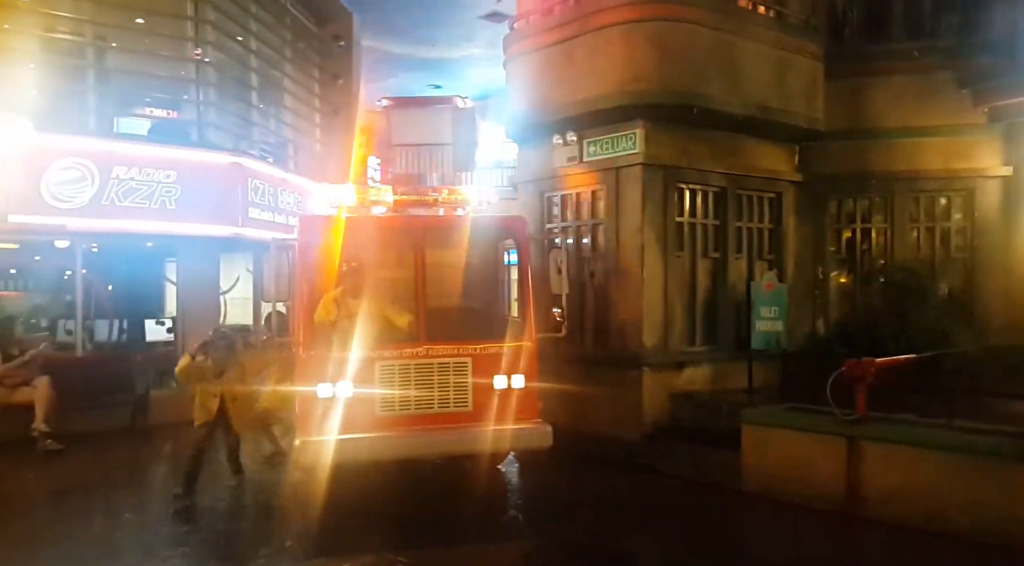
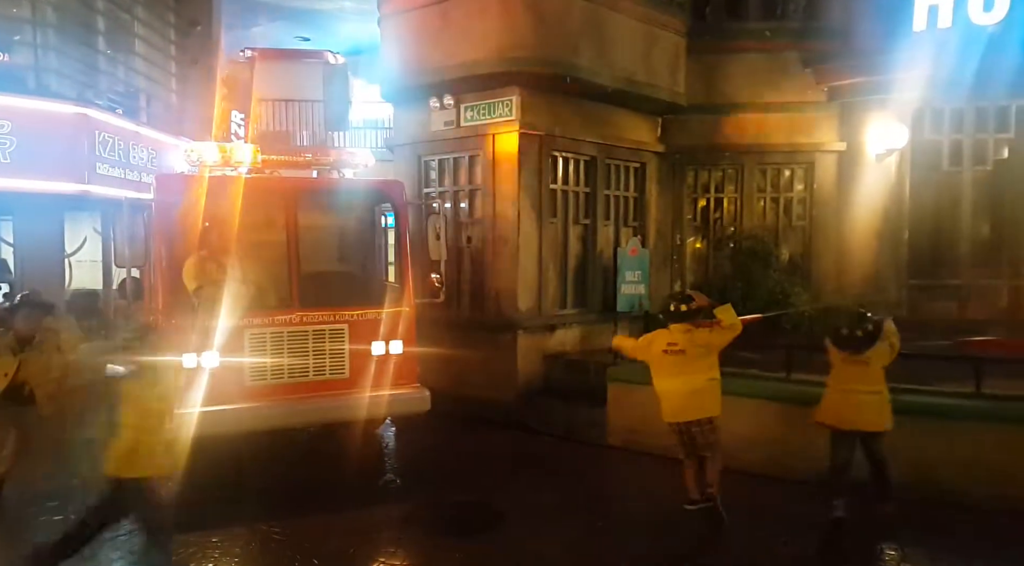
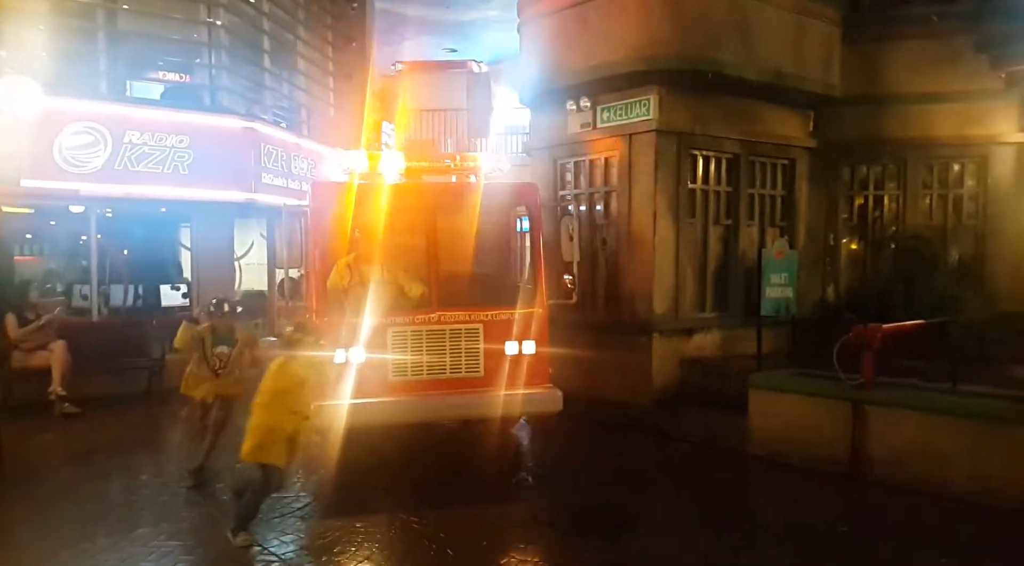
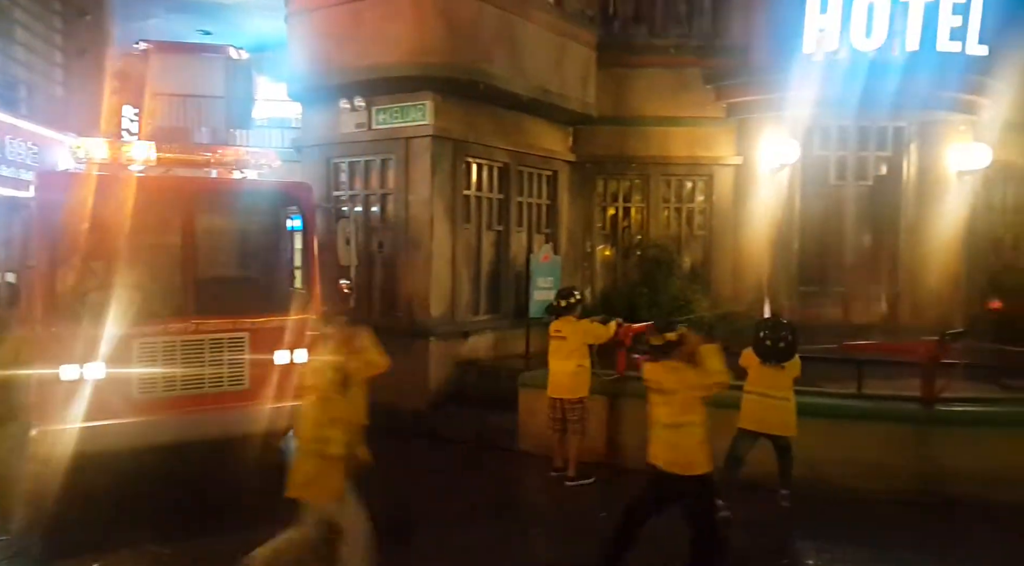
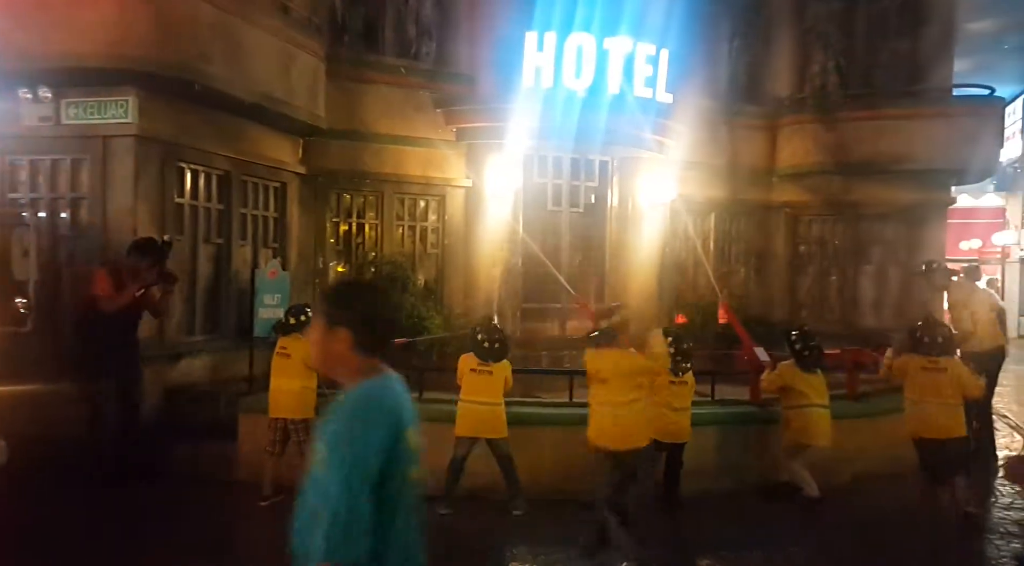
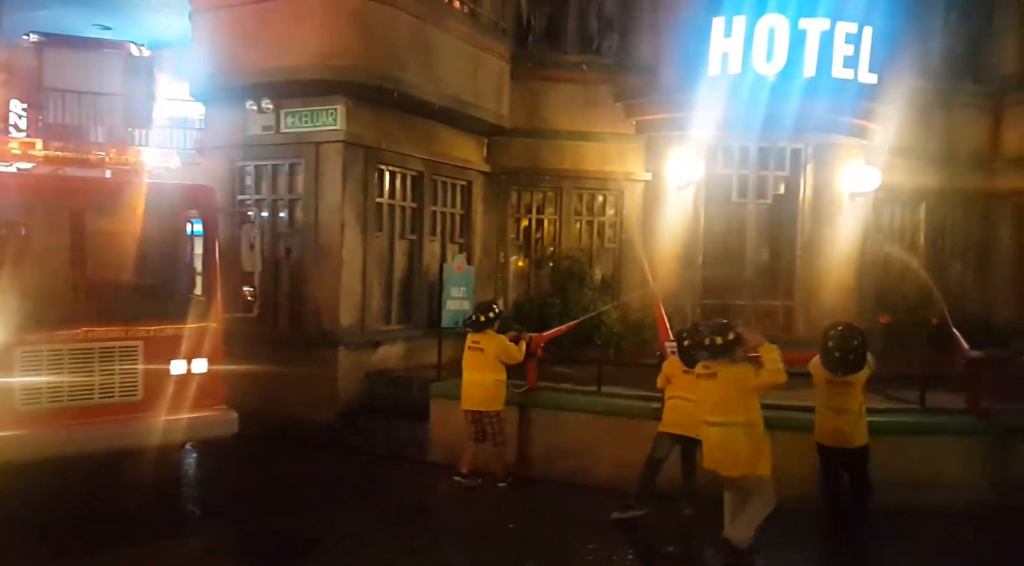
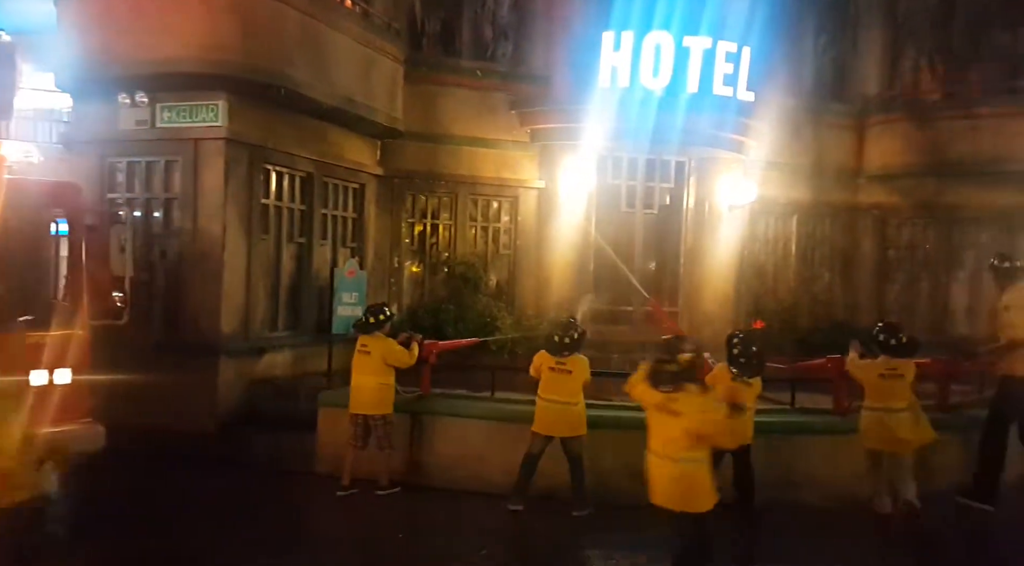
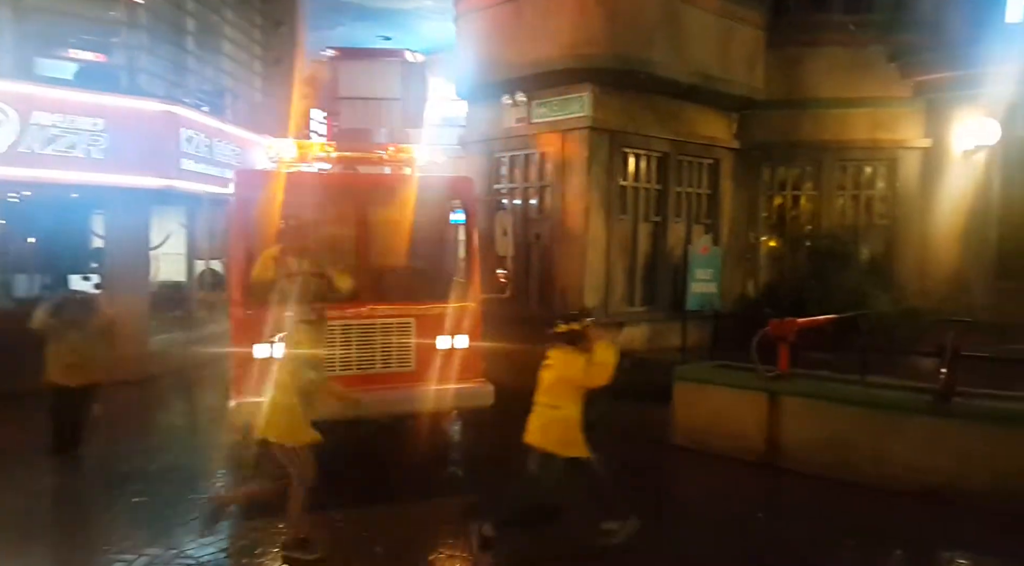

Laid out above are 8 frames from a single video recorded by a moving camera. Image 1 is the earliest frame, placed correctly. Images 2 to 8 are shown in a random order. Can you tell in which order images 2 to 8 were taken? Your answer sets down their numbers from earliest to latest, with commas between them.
3, 8, 2, 4, 6, 7, 5
